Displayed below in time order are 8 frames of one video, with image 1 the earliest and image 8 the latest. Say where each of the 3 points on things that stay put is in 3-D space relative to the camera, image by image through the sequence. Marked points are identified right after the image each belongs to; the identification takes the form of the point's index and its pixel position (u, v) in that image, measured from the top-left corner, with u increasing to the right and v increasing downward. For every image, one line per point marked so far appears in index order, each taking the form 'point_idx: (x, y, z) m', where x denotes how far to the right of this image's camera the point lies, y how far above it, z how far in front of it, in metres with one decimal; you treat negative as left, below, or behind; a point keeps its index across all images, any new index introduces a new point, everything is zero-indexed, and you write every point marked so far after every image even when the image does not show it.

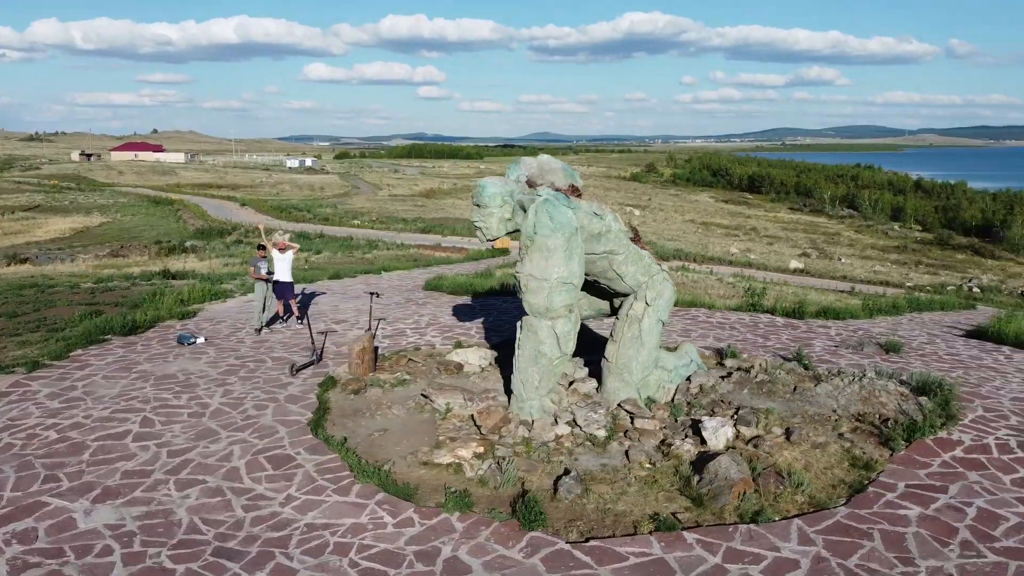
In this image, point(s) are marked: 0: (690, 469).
0: (+1.3, -1.3, +5.8) m
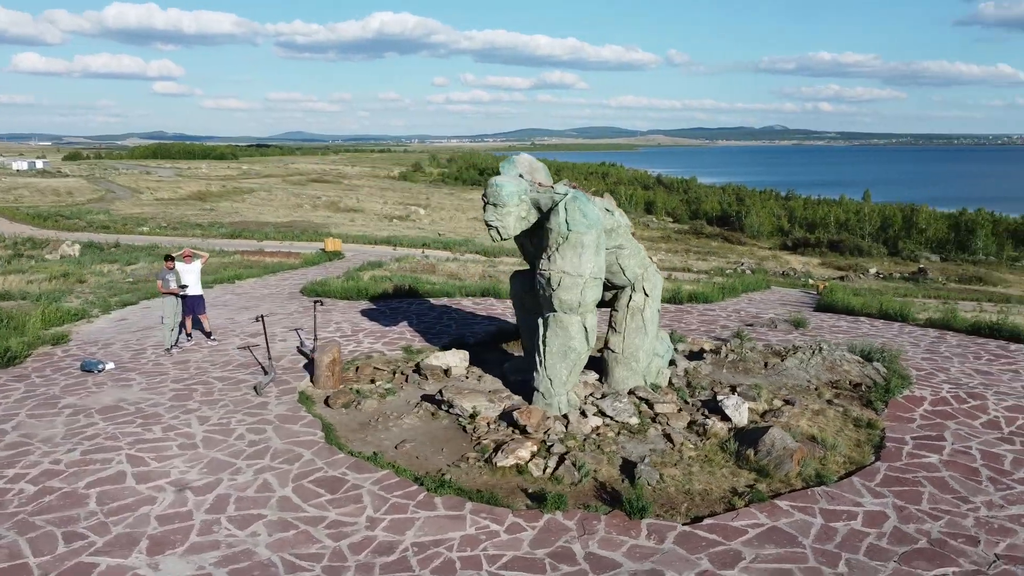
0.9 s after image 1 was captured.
0: (+1.7, -1.2, +6.2) m
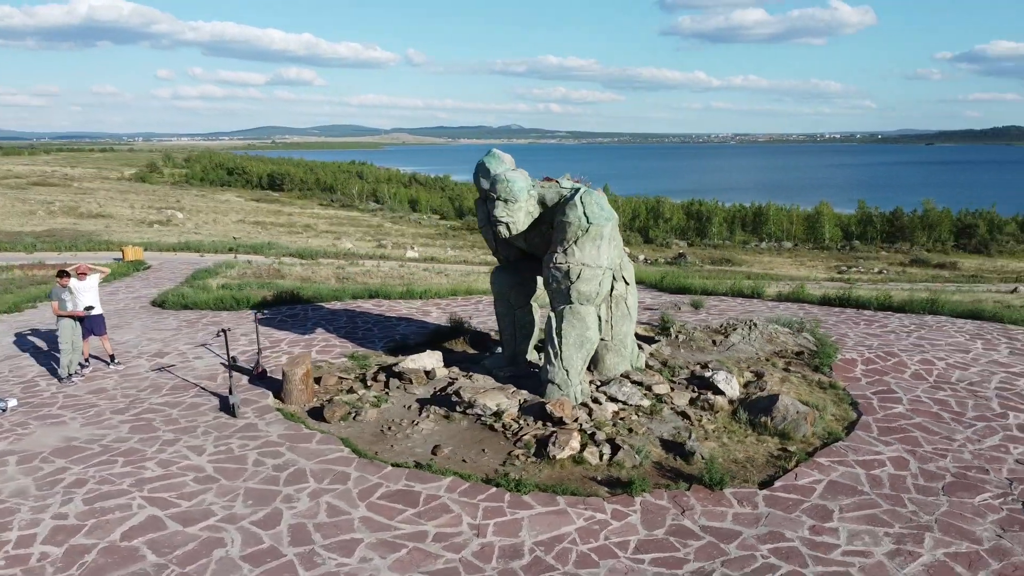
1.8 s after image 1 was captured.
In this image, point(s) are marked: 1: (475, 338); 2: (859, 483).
0: (+2.0, -1.1, +6.8) m
1: (-0.4, -0.6, +9.4) m
2: (+2.5, -1.4, +5.7) m
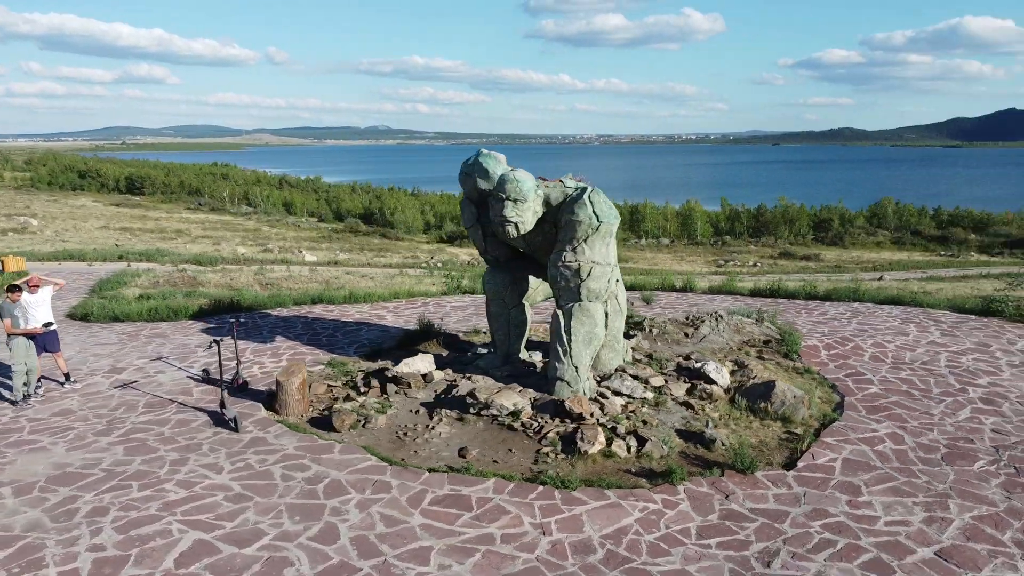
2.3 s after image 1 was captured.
0: (+2.1, -1.0, +7.1) m
1: (-0.7, -0.6, +9.3) m
2: (+2.7, -1.3, +6.1) m
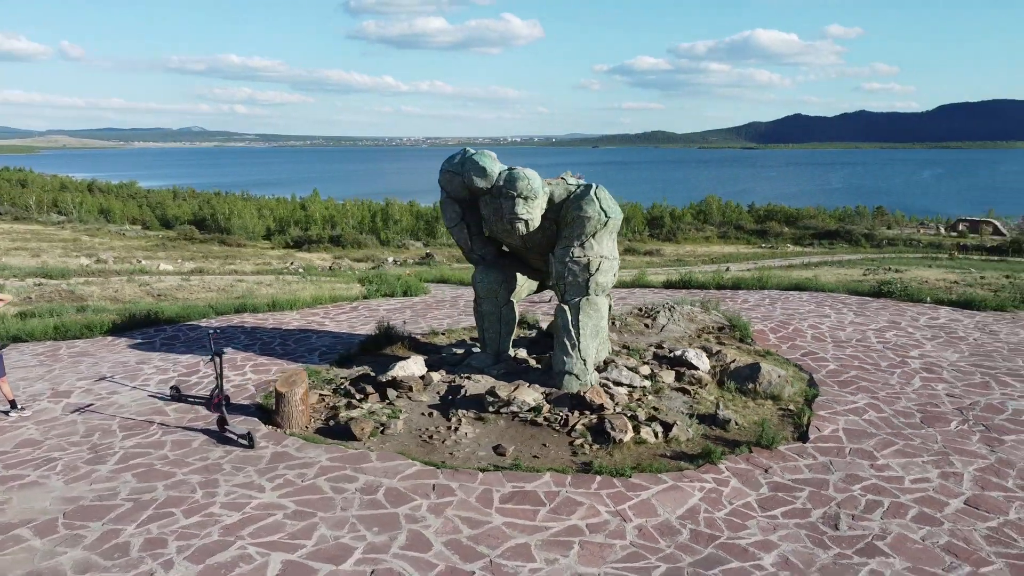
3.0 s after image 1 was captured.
0: (+2.1, -0.9, +7.6) m
1: (-1.1, -0.6, +9.2) m
2: (+2.9, -1.2, +6.7) m
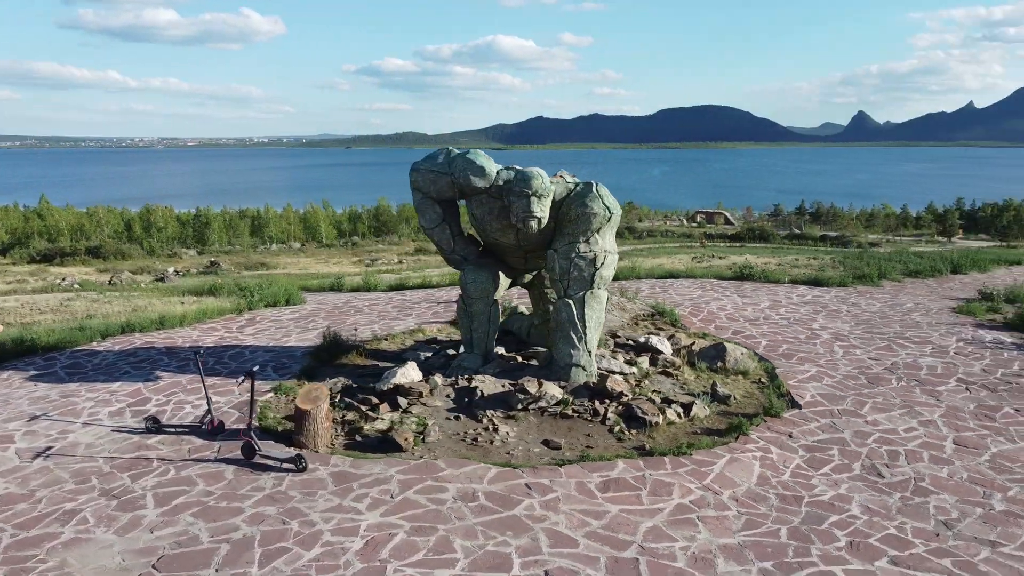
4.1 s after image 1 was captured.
0: (+2.0, -0.8, +8.2) m
1: (-1.6, -0.7, +8.8) m
2: (+3.0, -1.0, +7.7) m
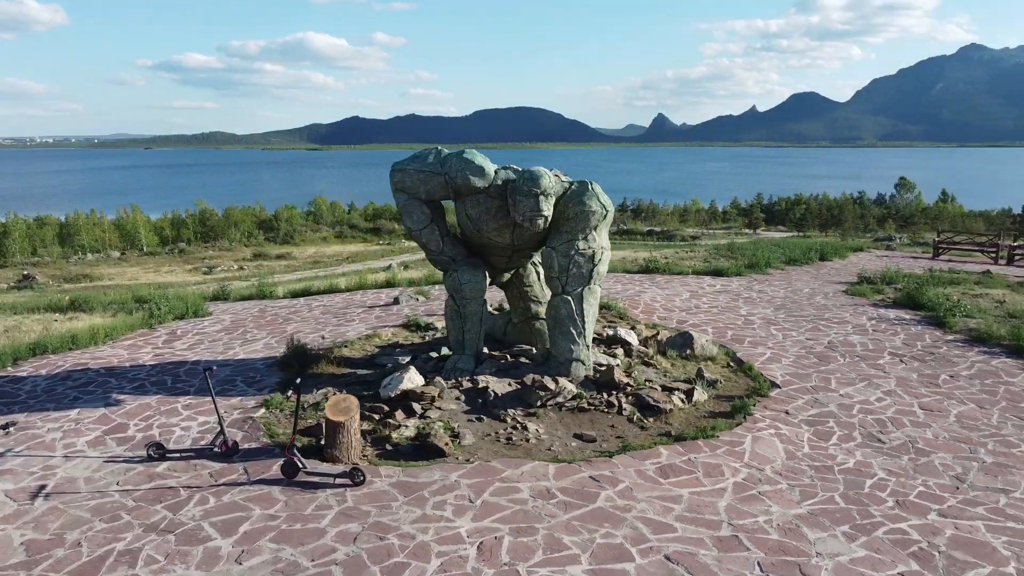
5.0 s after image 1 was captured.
0: (+1.7, -0.7, +8.7) m
1: (-1.9, -0.7, +8.5) m
2: (+2.9, -0.9, +8.3) m
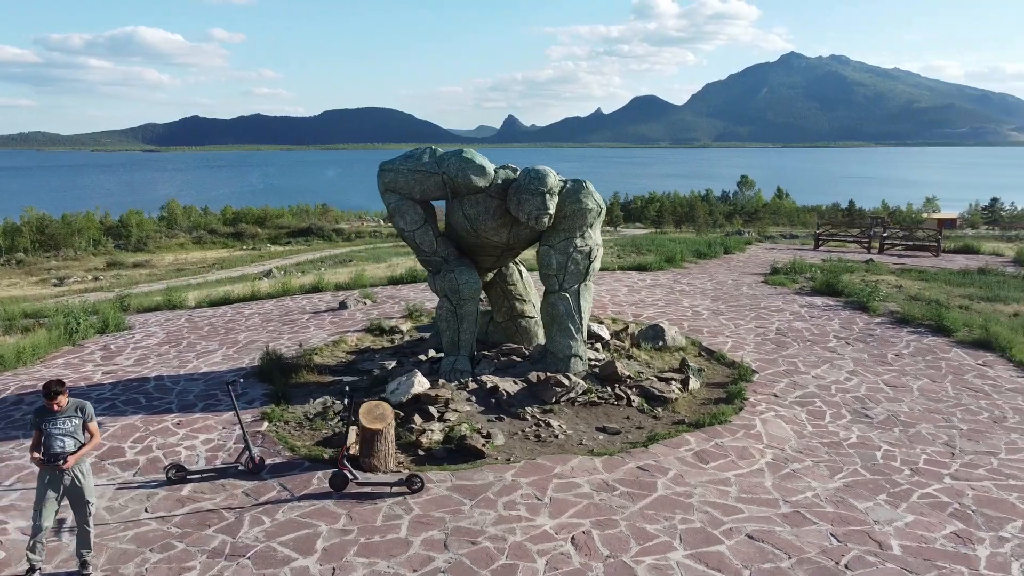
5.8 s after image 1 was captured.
0: (+1.5, -0.6, +9.0) m
1: (-2.0, -0.8, +8.2) m
2: (+2.7, -0.8, +8.8) m
